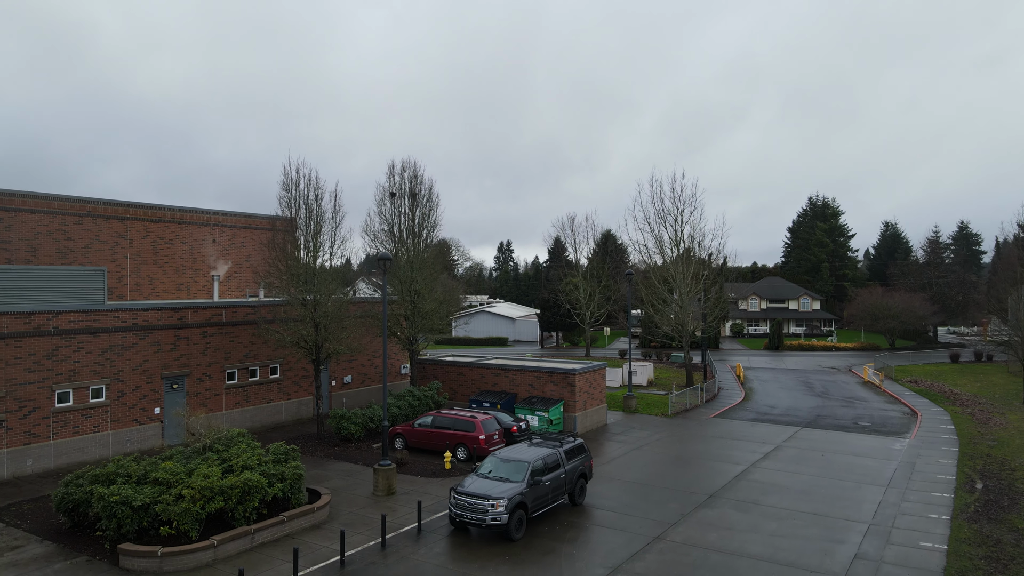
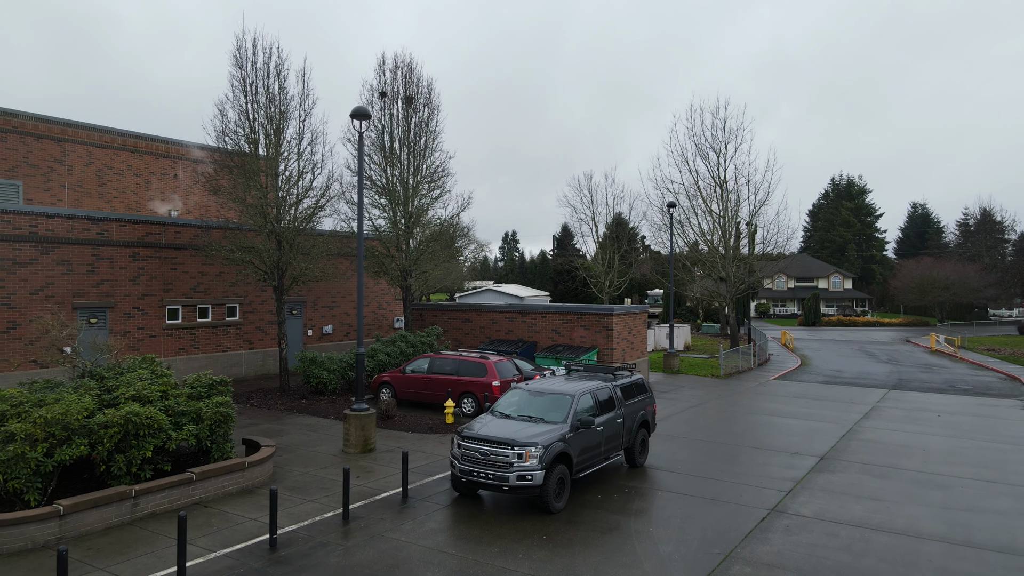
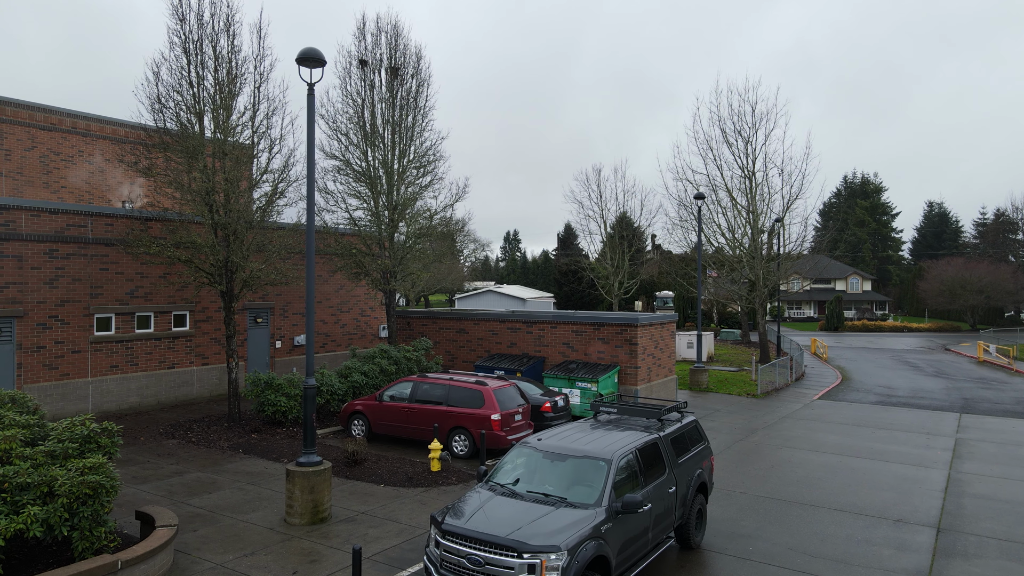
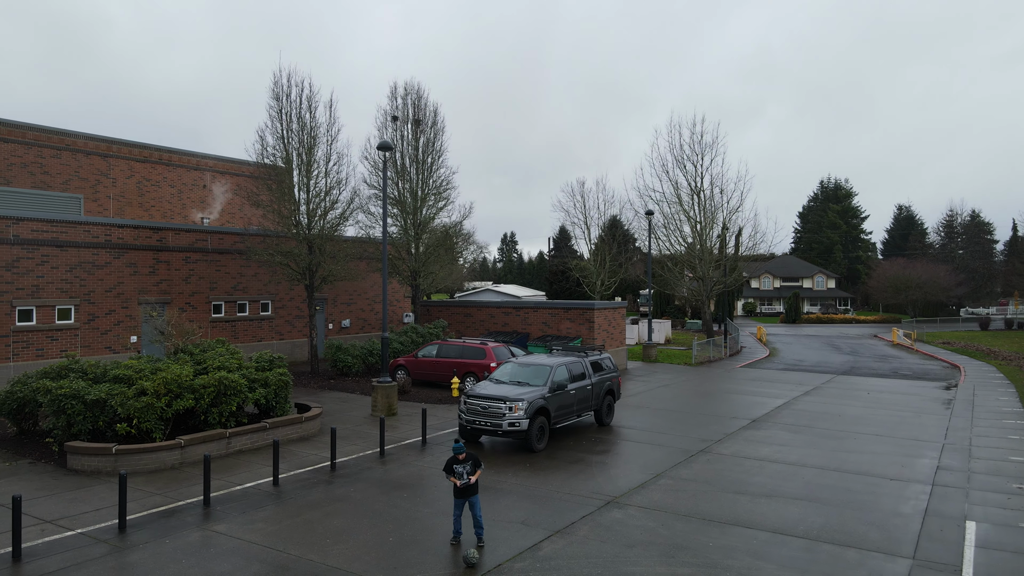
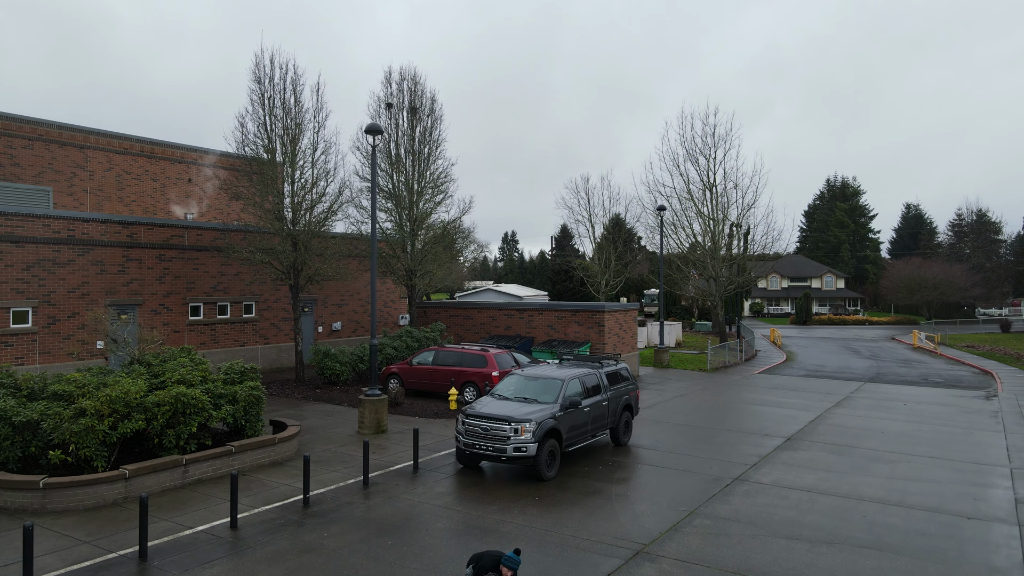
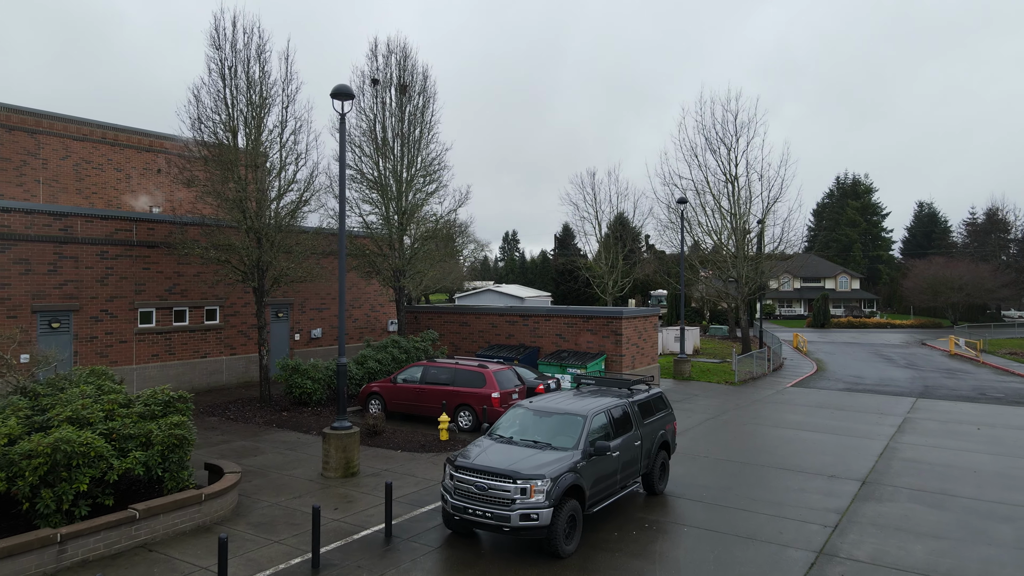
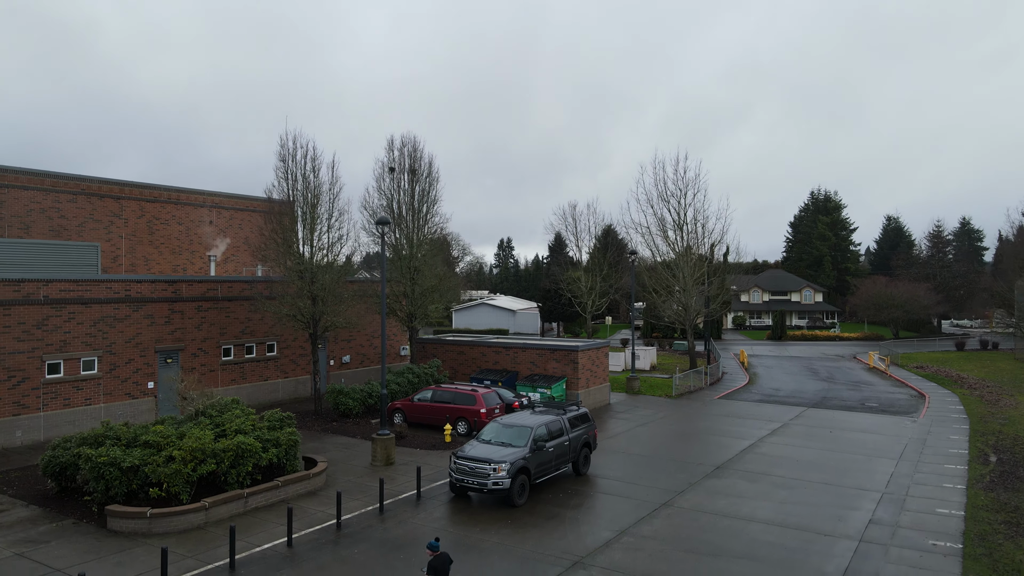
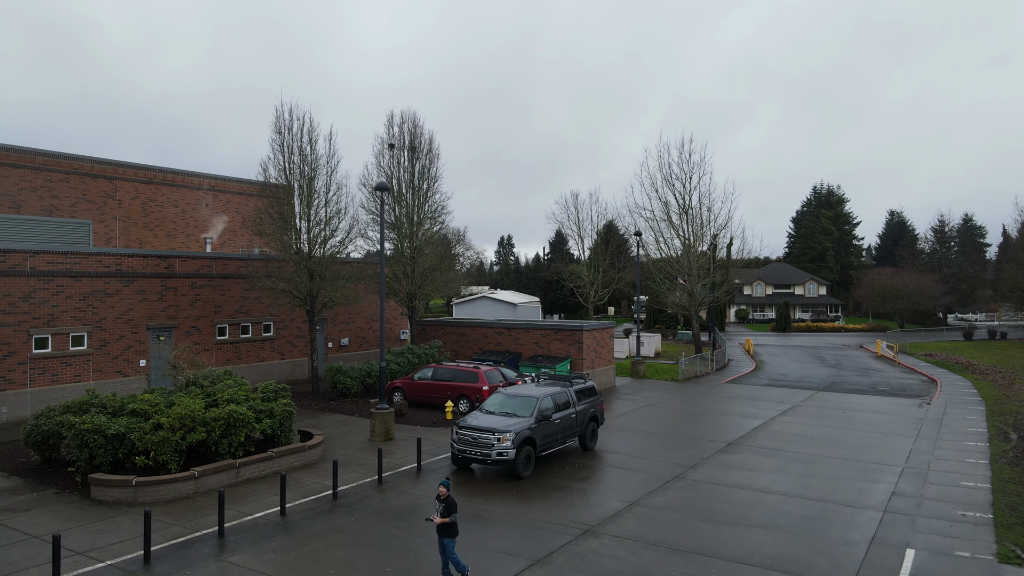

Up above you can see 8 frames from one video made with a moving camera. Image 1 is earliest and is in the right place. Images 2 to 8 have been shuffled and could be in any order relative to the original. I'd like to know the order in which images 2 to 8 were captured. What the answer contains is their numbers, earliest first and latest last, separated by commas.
7, 8, 4, 5, 2, 6, 3
